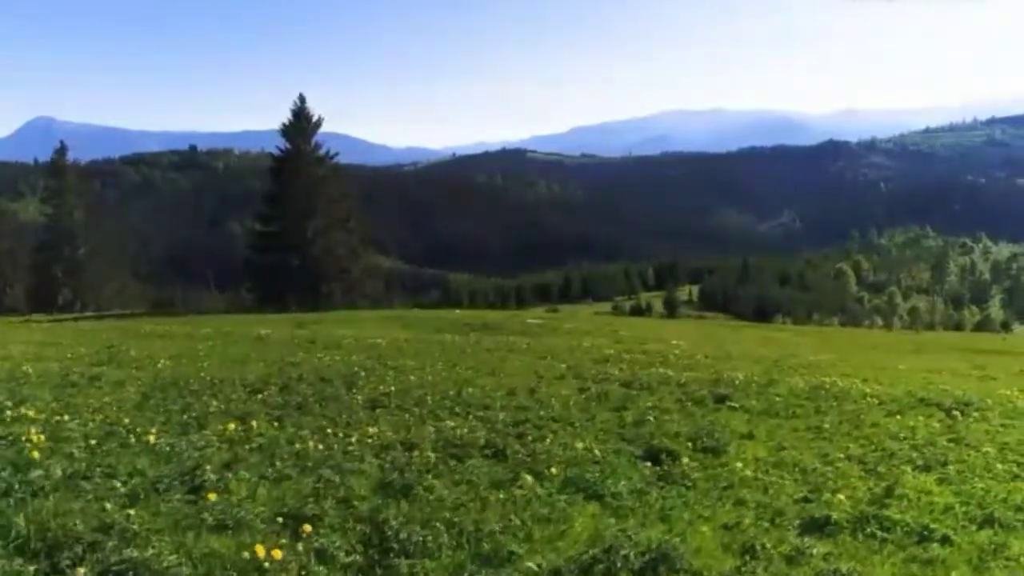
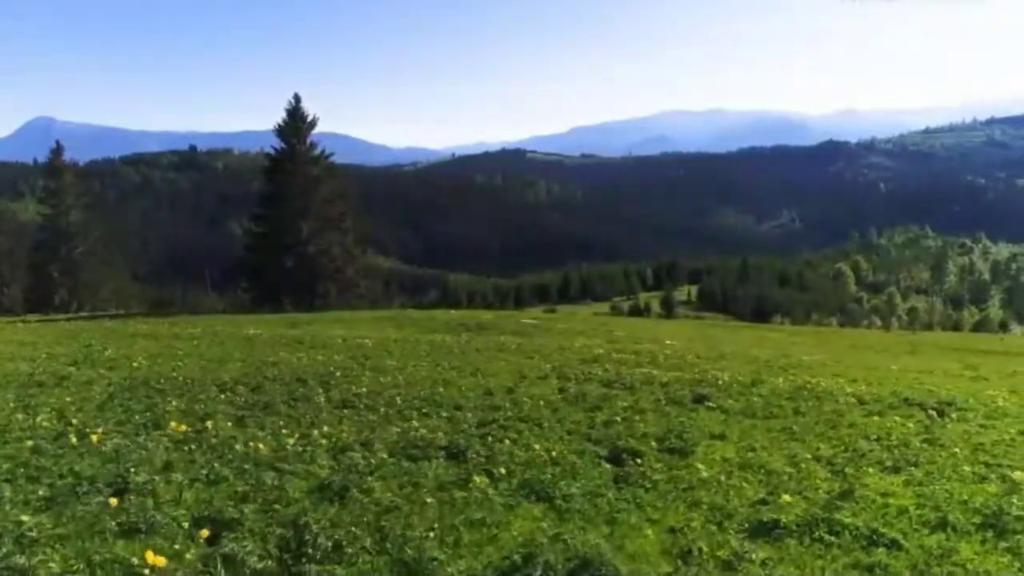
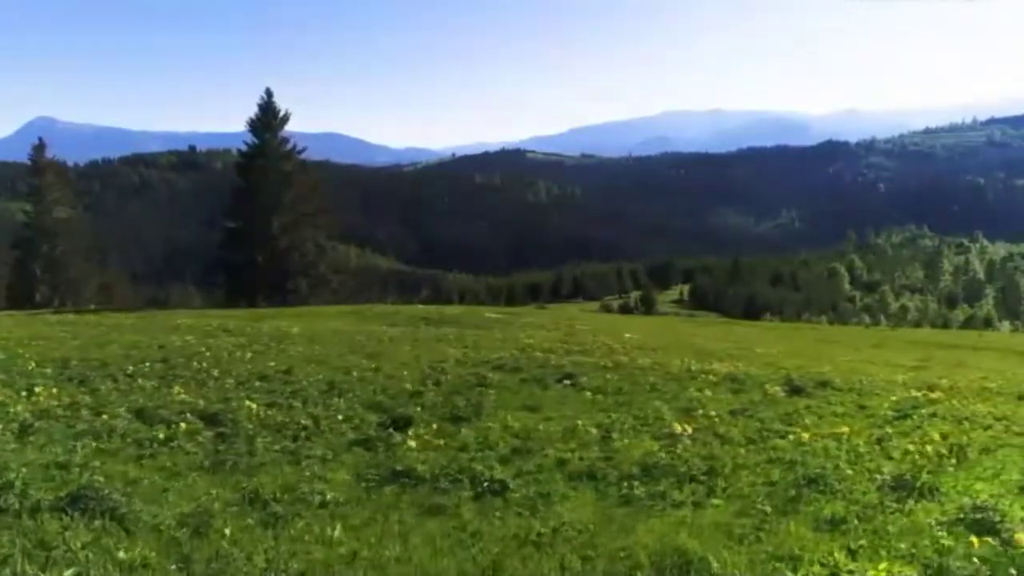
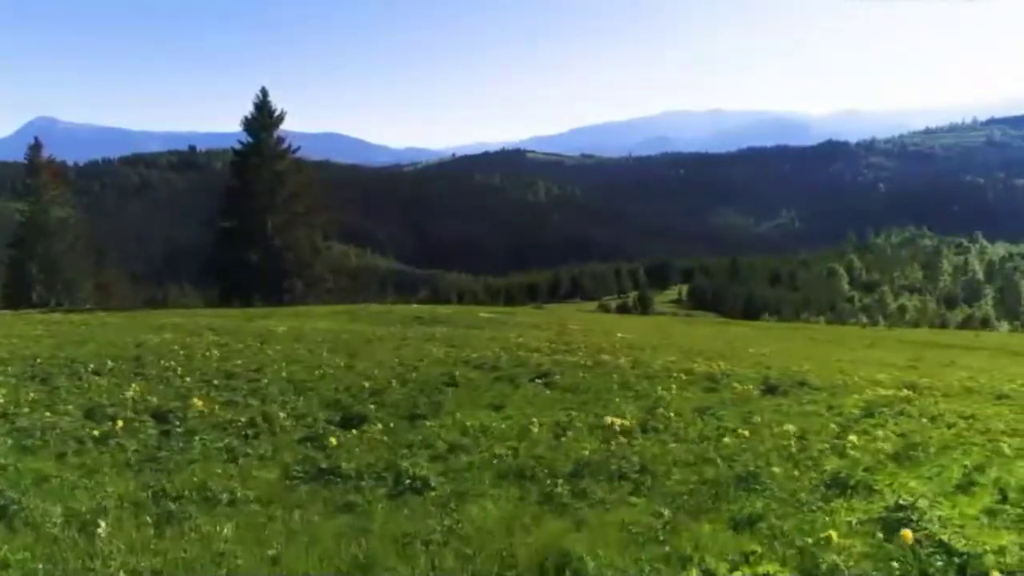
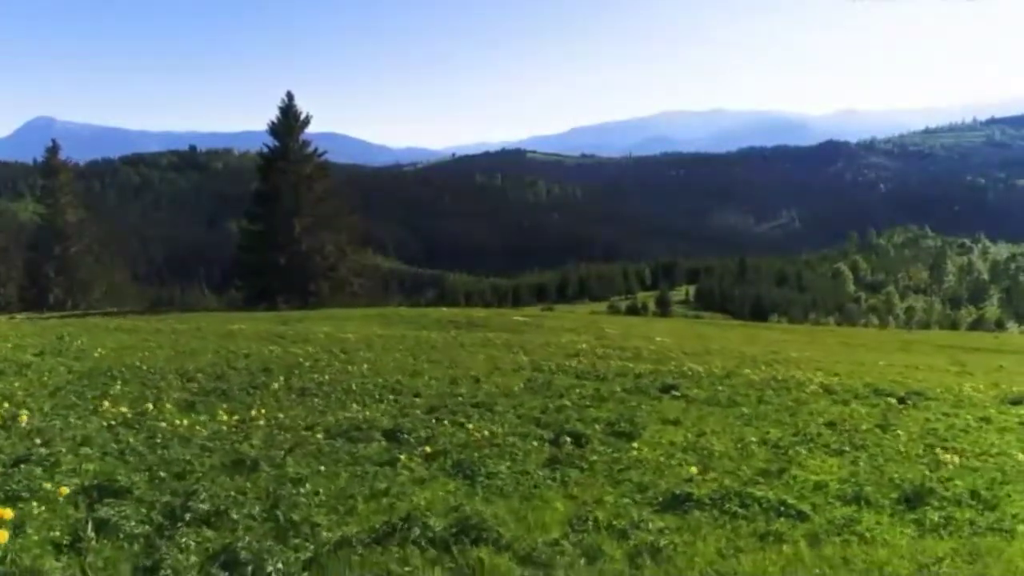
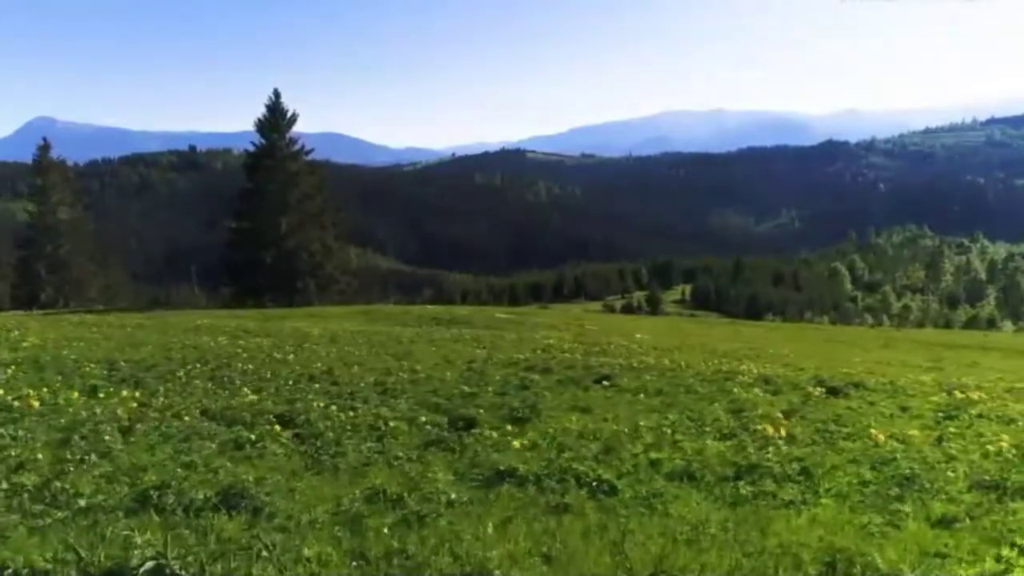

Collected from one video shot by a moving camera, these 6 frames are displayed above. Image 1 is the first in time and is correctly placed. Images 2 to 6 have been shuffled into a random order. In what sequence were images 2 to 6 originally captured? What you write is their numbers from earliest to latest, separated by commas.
2, 5, 6, 3, 4
